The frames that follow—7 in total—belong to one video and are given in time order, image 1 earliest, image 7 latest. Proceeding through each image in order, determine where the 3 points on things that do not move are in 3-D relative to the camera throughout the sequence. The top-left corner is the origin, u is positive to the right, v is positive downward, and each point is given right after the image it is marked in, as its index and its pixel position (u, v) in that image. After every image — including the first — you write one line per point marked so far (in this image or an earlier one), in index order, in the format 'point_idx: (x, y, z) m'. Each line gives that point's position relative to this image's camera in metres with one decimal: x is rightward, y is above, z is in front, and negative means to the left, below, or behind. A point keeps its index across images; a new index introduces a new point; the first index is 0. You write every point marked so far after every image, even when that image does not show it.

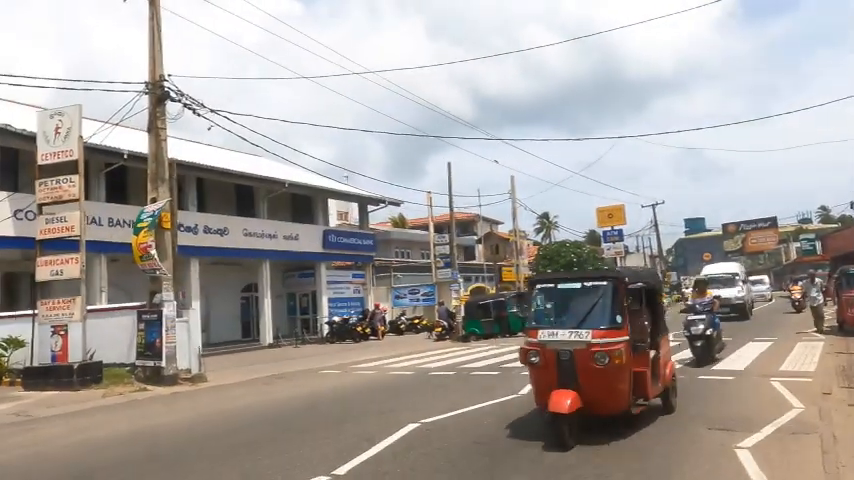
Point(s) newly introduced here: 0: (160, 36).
0: (-7.1, +5.5, +17.1) m
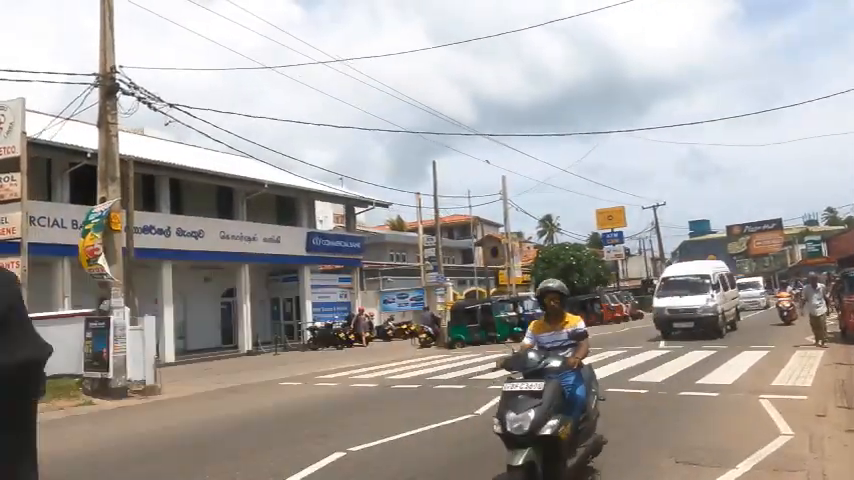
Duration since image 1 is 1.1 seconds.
0: (-7.9, +5.4, +16.1) m
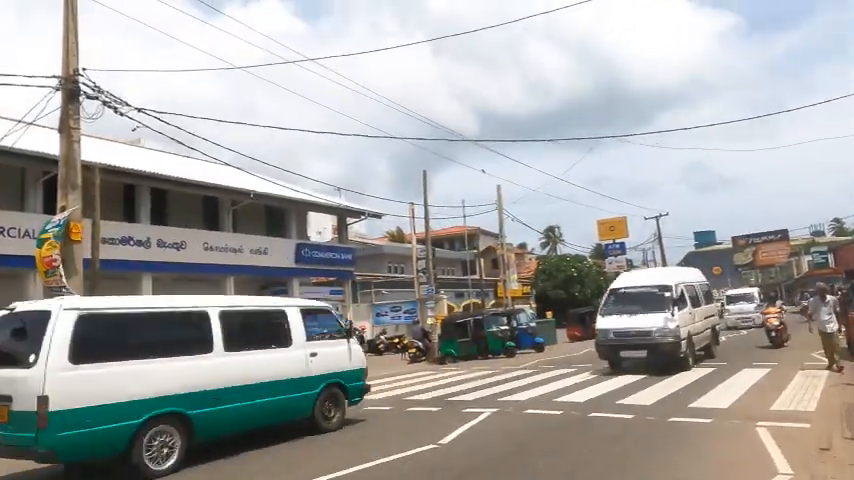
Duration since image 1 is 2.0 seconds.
0: (-8.4, +5.1, +15.3) m
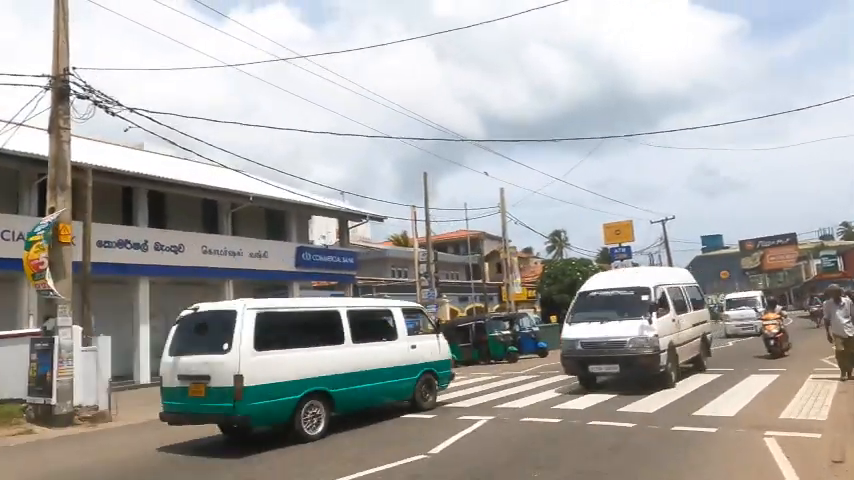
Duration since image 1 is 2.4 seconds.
0: (-8.5, +5.1, +15.1) m
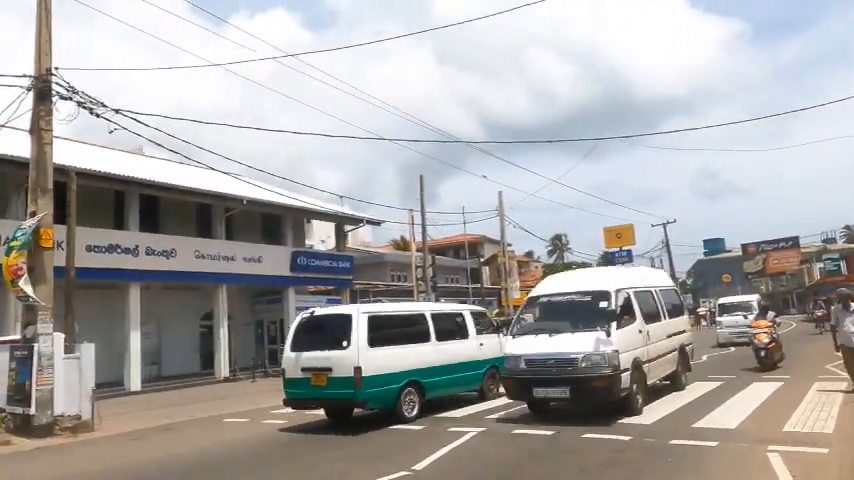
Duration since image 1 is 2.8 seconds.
0: (-8.7, +5.0, +14.7) m
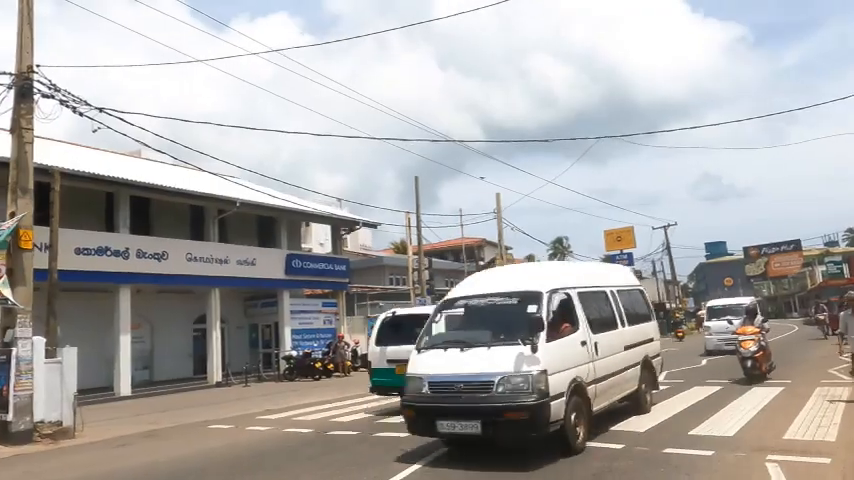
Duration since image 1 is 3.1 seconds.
0: (-8.9, +4.9, +14.4) m
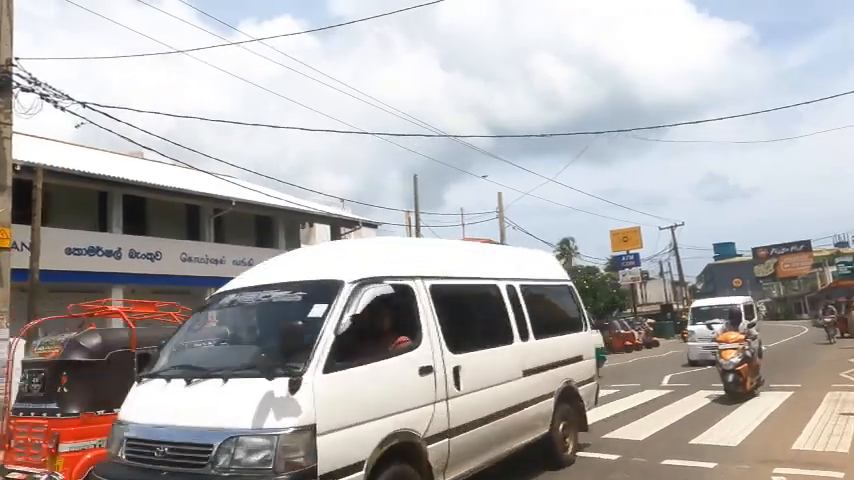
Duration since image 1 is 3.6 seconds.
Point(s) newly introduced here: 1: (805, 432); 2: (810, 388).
0: (-9.1, +5.0, +14.0) m
1: (+5.0, -2.5, +8.4) m
2: (+8.1, -3.1, +13.5) m
